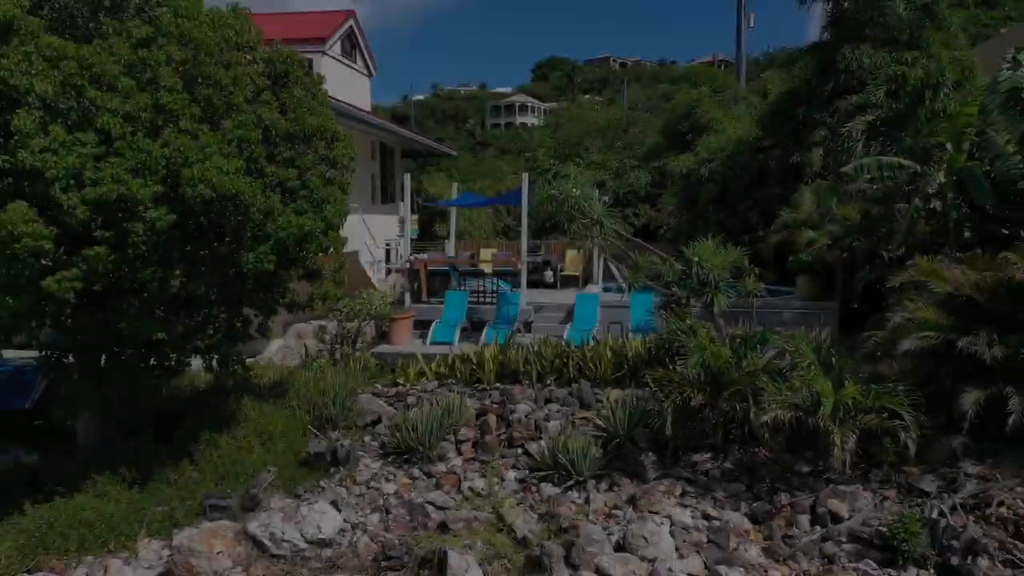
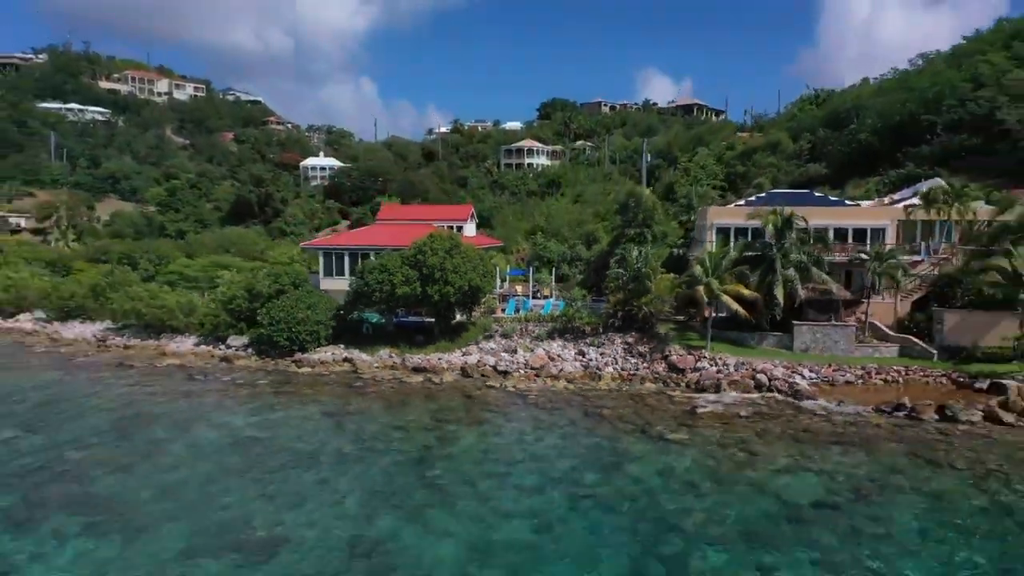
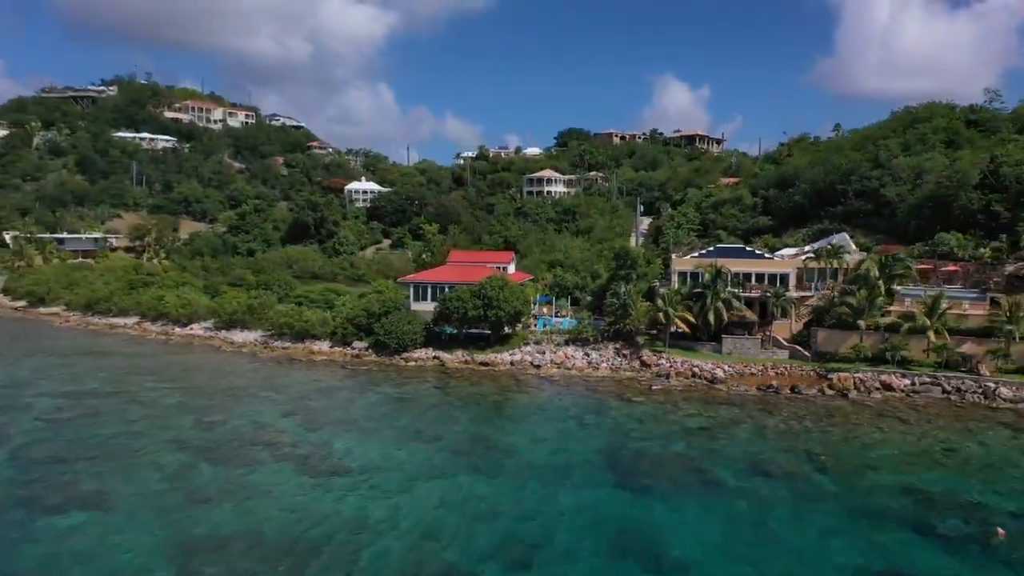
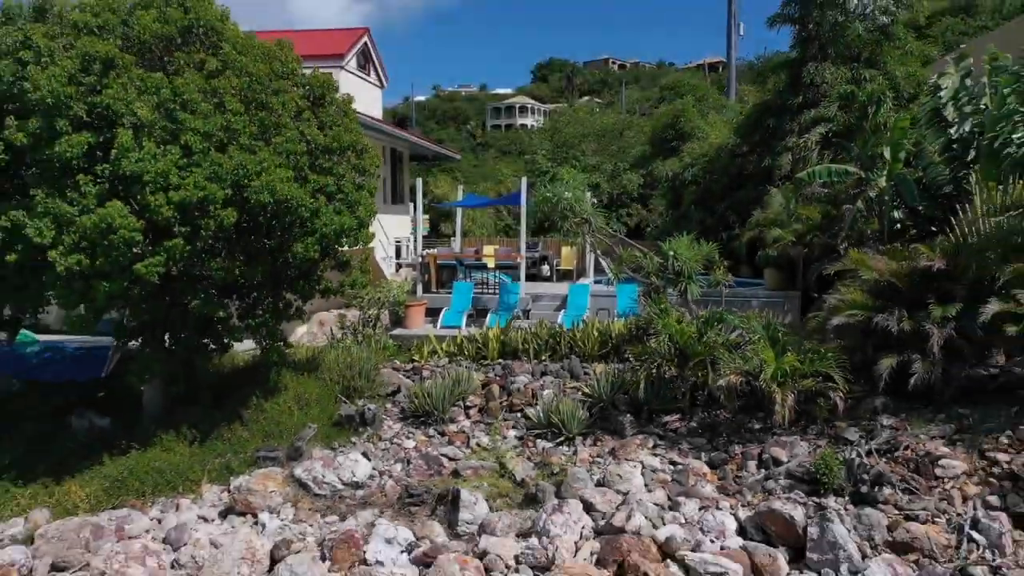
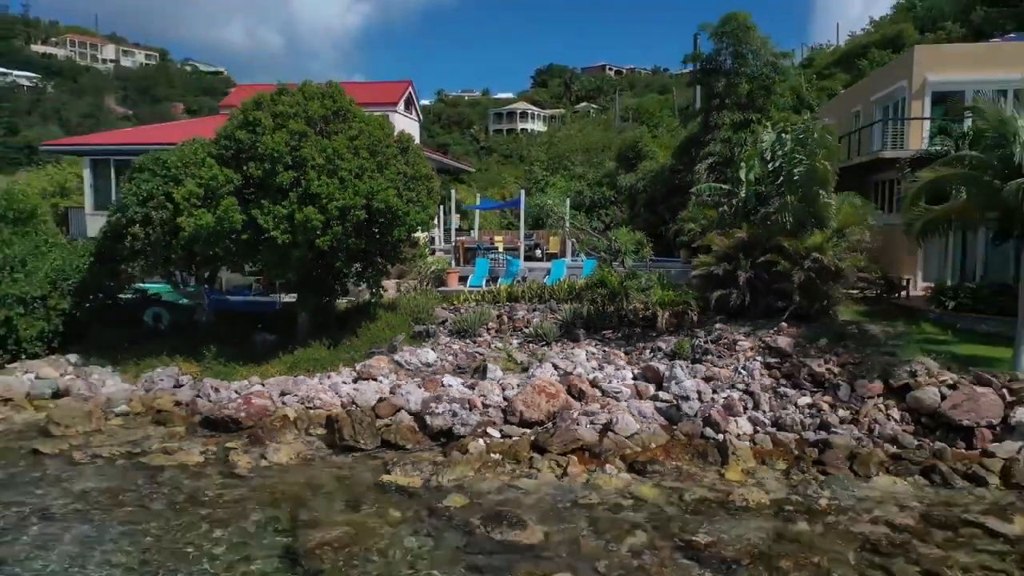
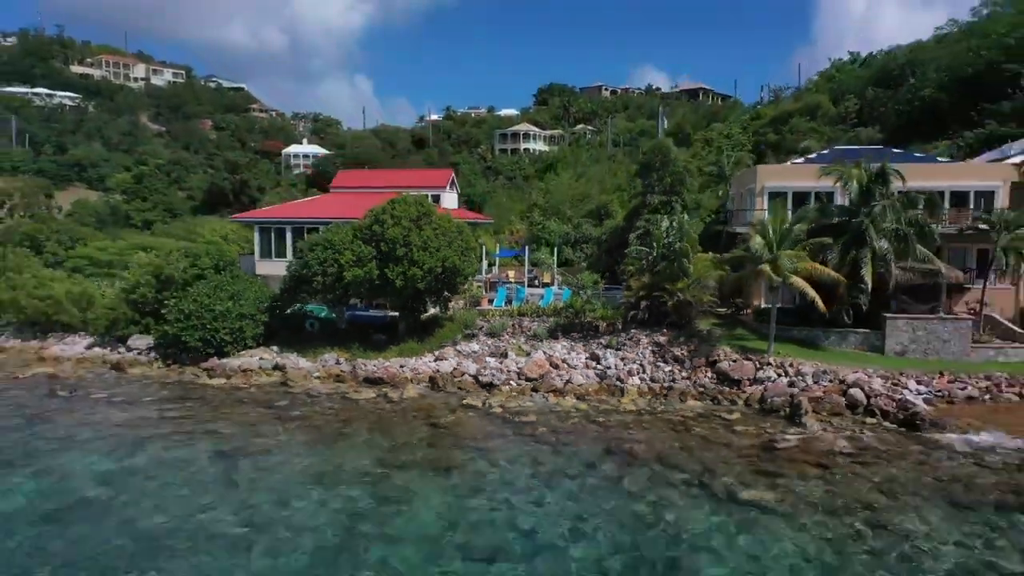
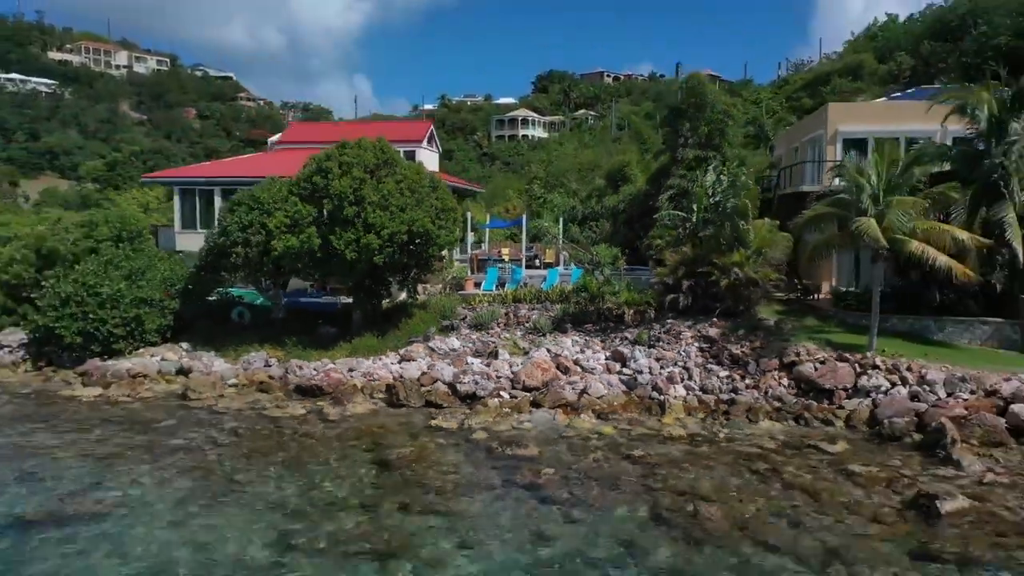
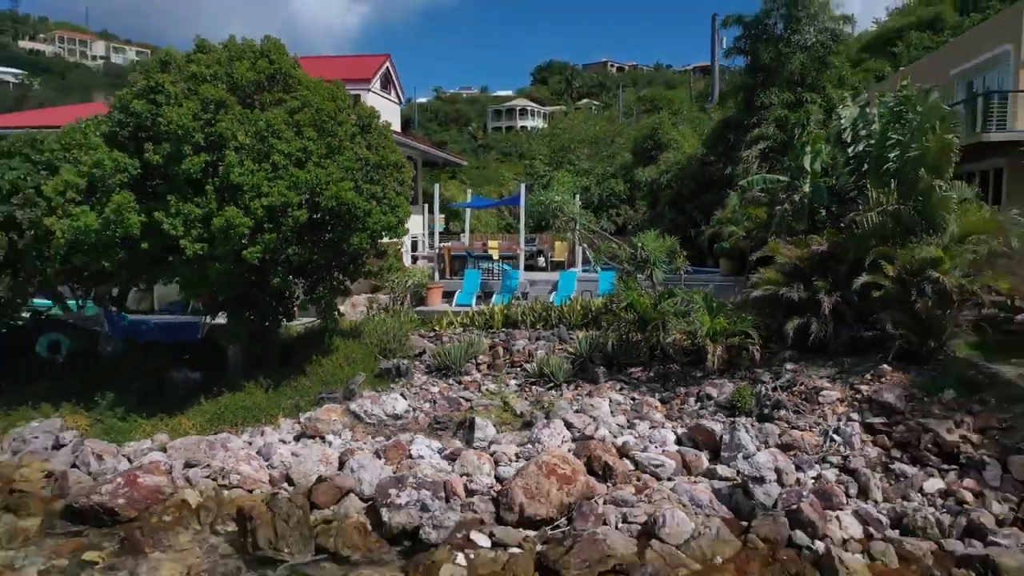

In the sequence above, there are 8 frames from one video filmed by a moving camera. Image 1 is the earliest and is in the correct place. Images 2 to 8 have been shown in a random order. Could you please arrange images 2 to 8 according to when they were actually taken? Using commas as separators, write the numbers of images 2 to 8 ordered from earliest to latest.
4, 8, 5, 7, 6, 2, 3
